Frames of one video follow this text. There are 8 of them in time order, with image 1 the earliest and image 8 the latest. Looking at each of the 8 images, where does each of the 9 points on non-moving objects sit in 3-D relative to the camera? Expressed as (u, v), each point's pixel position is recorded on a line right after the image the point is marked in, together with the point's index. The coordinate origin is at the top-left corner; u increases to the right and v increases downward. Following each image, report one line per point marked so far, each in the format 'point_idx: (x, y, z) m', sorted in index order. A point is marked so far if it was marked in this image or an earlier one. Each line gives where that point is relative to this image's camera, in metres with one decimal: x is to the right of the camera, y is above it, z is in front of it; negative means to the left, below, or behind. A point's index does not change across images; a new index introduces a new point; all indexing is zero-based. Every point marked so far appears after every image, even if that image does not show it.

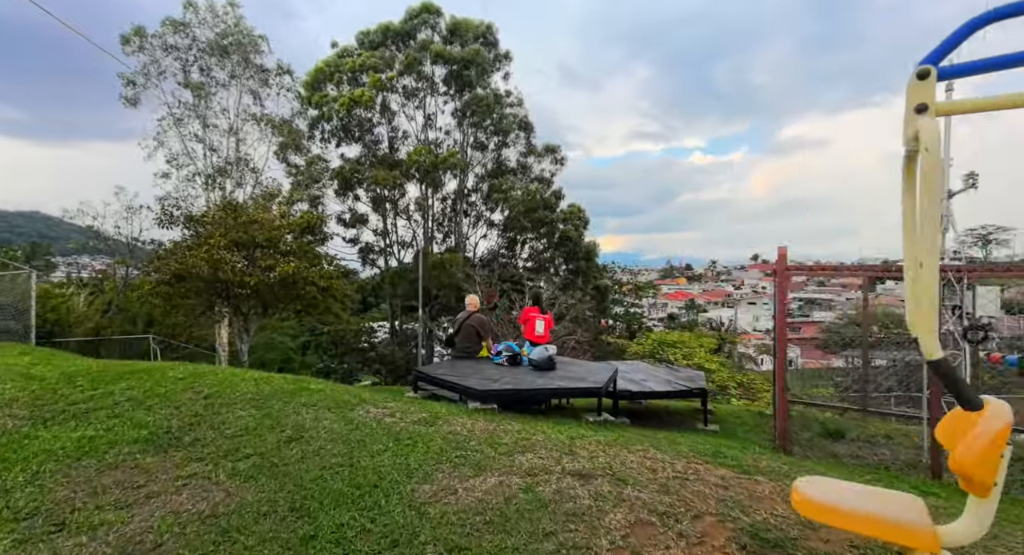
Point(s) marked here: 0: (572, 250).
0: (+1.8, +1.0, +18.7) m
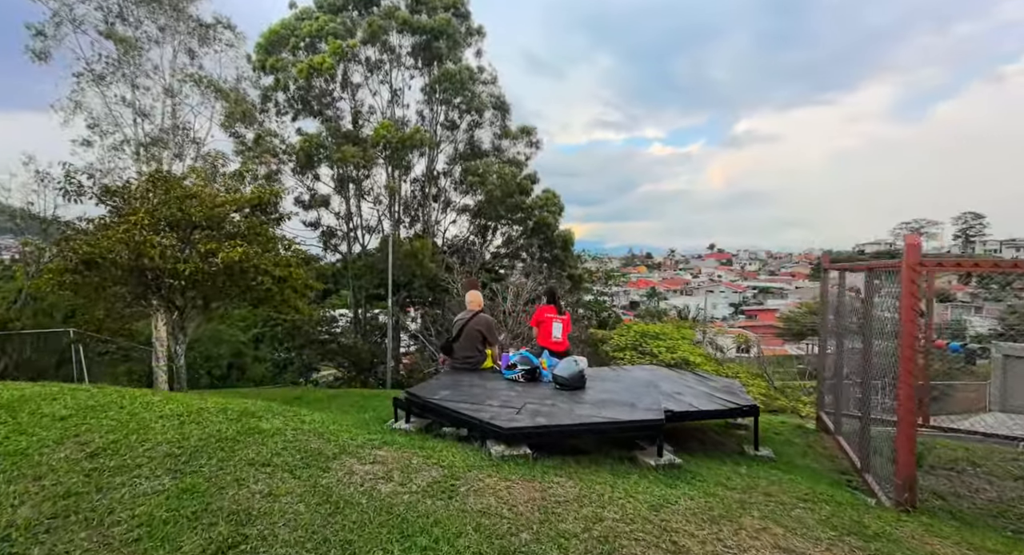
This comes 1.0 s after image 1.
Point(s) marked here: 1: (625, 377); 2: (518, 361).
0: (+1.1, +1.3, +17.5) m
1: (+1.0, -0.9, +5.2) m
2: (+0.1, -0.7, +4.6) m
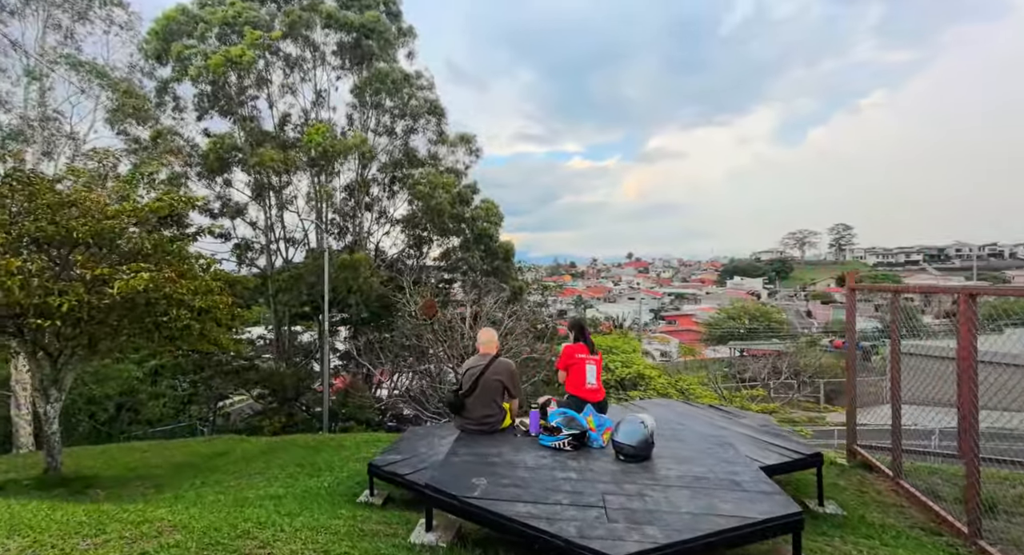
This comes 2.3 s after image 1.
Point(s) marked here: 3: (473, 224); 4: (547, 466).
0: (-0.6, +0.9, +16.4) m
1: (+1.2, -1.1, +4.2) m
2: (+0.3, -0.9, +3.4) m
3: (-1.2, +1.7, +16.1) m
4: (+0.2, -1.1, +3.2) m
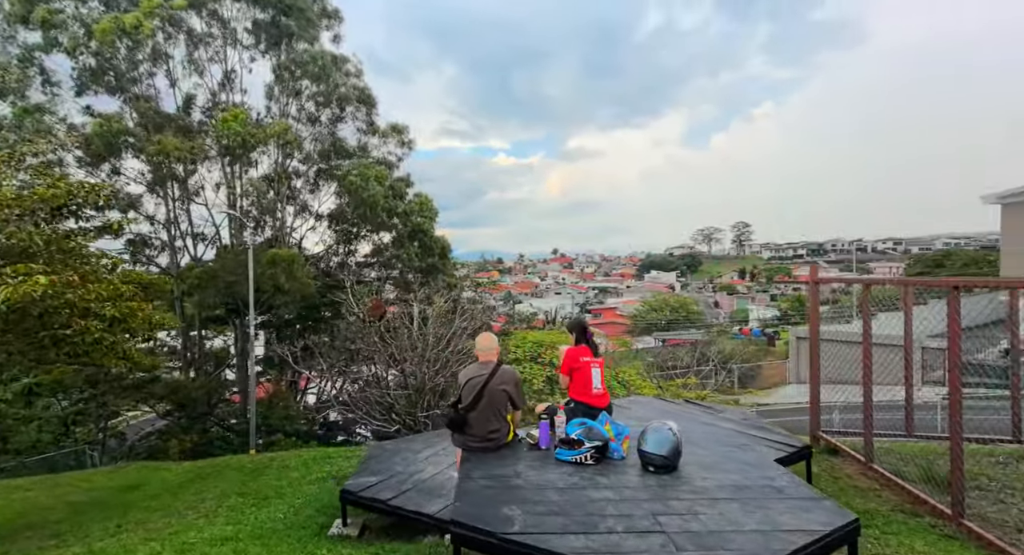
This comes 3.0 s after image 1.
0: (-2.5, +1.0, +15.7) m
1: (+1.2, -1.1, +4.0) m
2: (+0.4, -0.9, +3.1) m
3: (-3.0, +1.8, +15.4) m
4: (+0.3, -1.1, +2.8) m
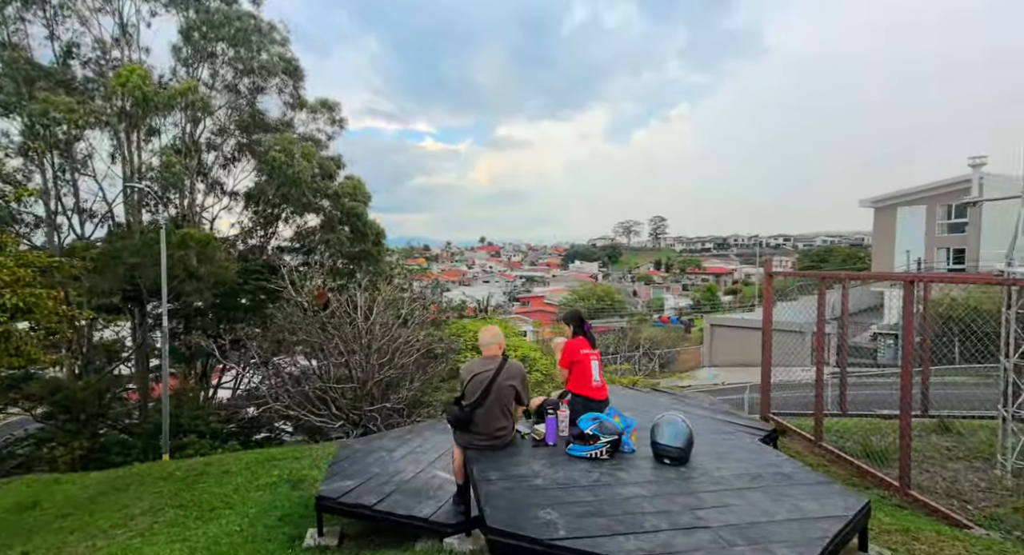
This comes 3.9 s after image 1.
0: (-4.2, +1.3, +15.1) m
1: (+1.1, -1.0, +4.0) m
2: (+0.5, -0.8, +3.0) m
3: (-4.6, +2.1, +14.6) m
4: (+0.4, -1.0, +2.7) m
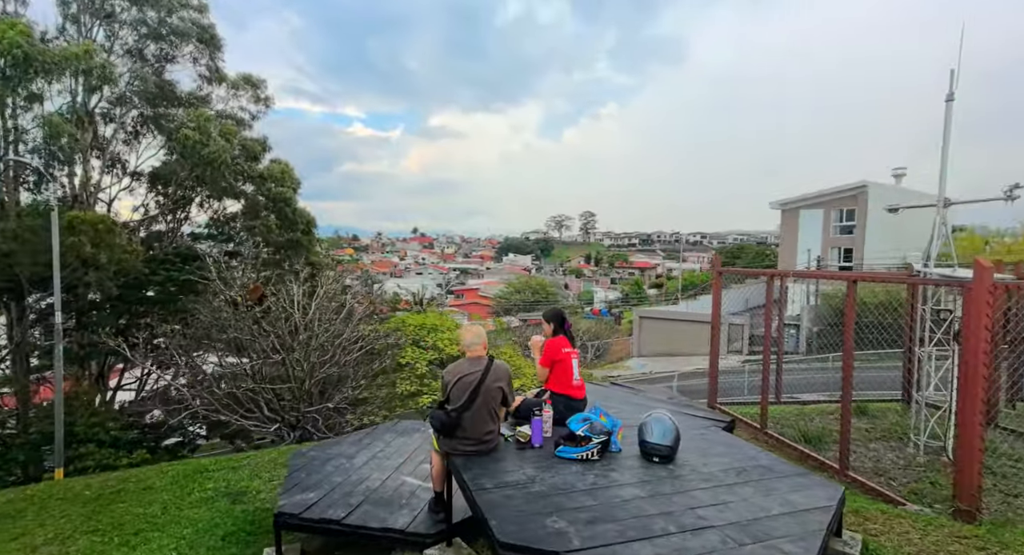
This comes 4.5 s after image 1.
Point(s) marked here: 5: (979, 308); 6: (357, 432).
0: (-5.7, +1.5, +14.3) m
1: (+0.9, -1.0, +4.0) m
2: (+0.4, -0.8, +3.0) m
3: (-6.1, +2.3, +13.8) m
4: (+0.4, -1.0, +2.7) m
5: (+3.5, -0.3, +4.2) m
6: (-1.4, -1.4, +5.1) m
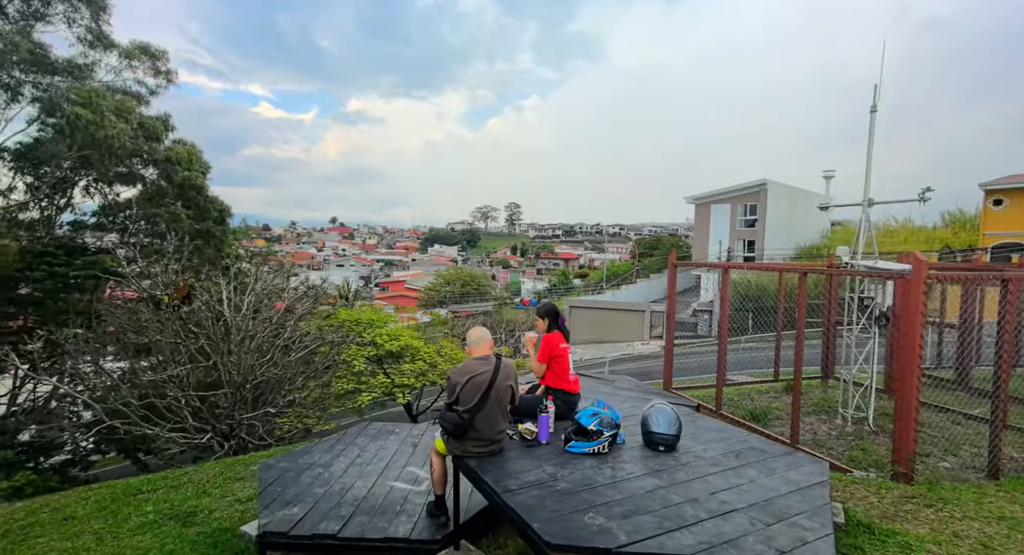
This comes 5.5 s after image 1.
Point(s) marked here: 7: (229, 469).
0: (-7.3, +1.5, +13.3) m
1: (+0.8, -0.9, +4.1) m
2: (+0.5, -0.8, +3.0) m
3: (-7.6, +2.3, +12.8) m
4: (+0.5, -1.0, +2.7) m
5: (+3.4, -0.1, +4.7) m
6: (-1.6, -1.4, +4.9) m
7: (-3.5, -2.4, +6.9) m
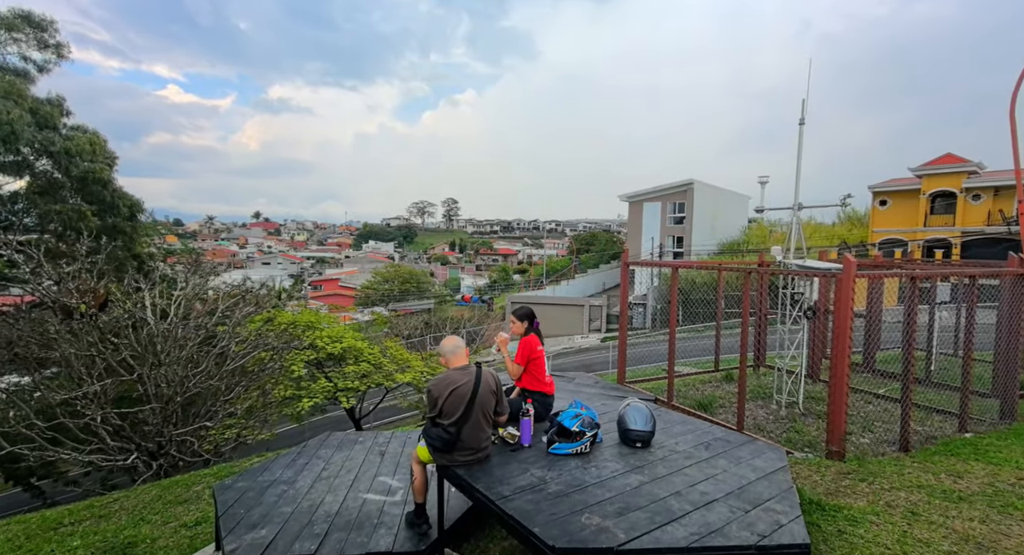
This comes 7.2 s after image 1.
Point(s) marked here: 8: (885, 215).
0: (-8.5, +1.4, +12.5) m
1: (+0.6, -1.0, +4.3) m
2: (+0.4, -0.8, +3.2) m
3: (-8.8, +2.2, +11.9) m
4: (+0.5, -1.0, +2.9) m
5: (+3.1, -0.1, +5.1) m
6: (-1.9, -1.5, +4.8) m
7: (-4.0, -2.5, +6.5) m
8: (+13.7, +2.3, +20.0) m
